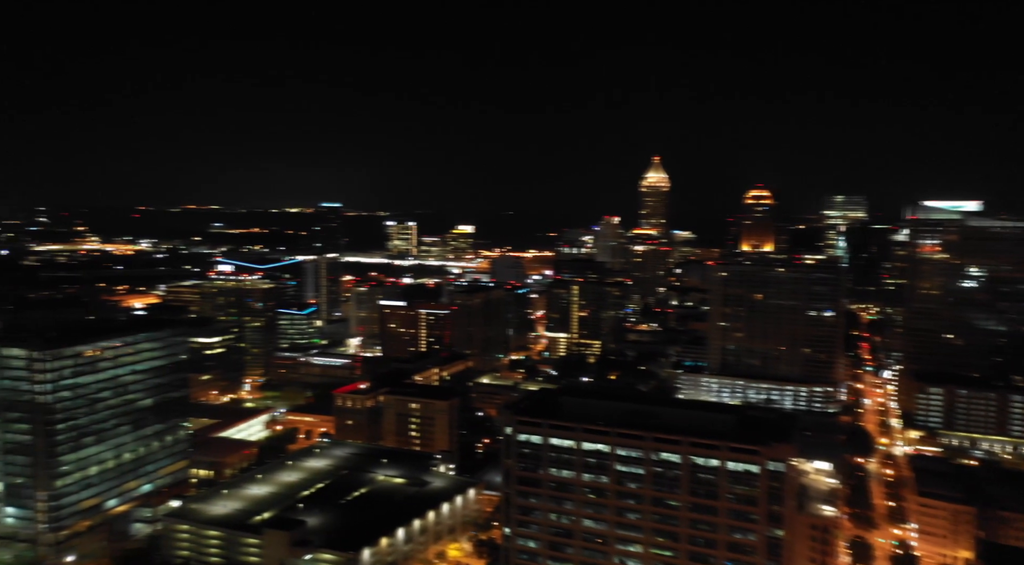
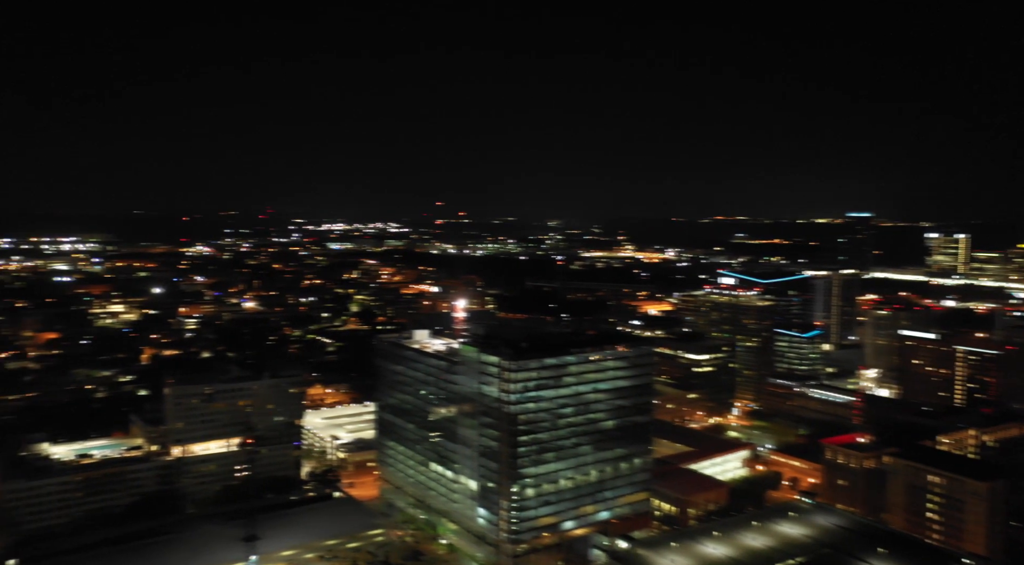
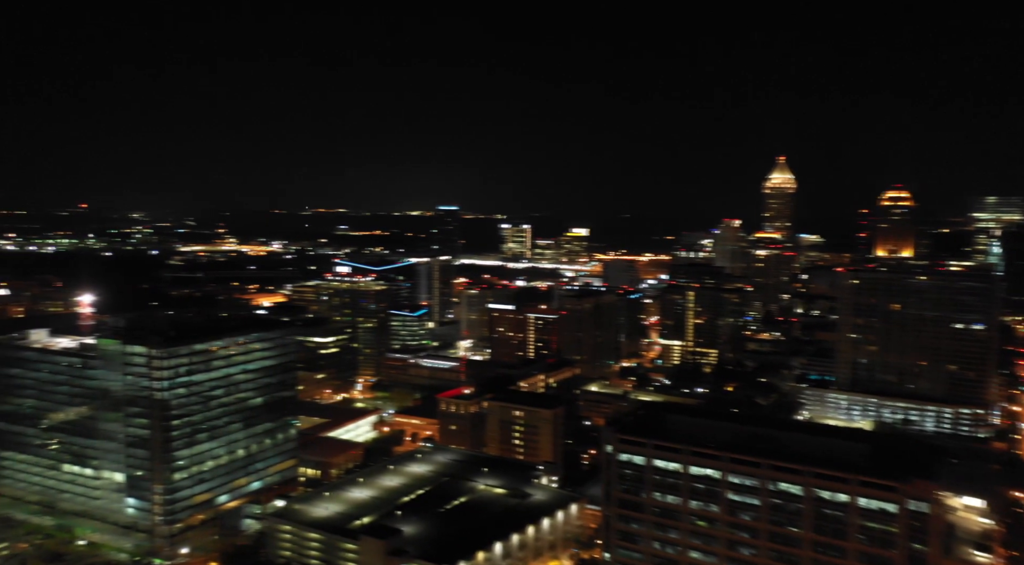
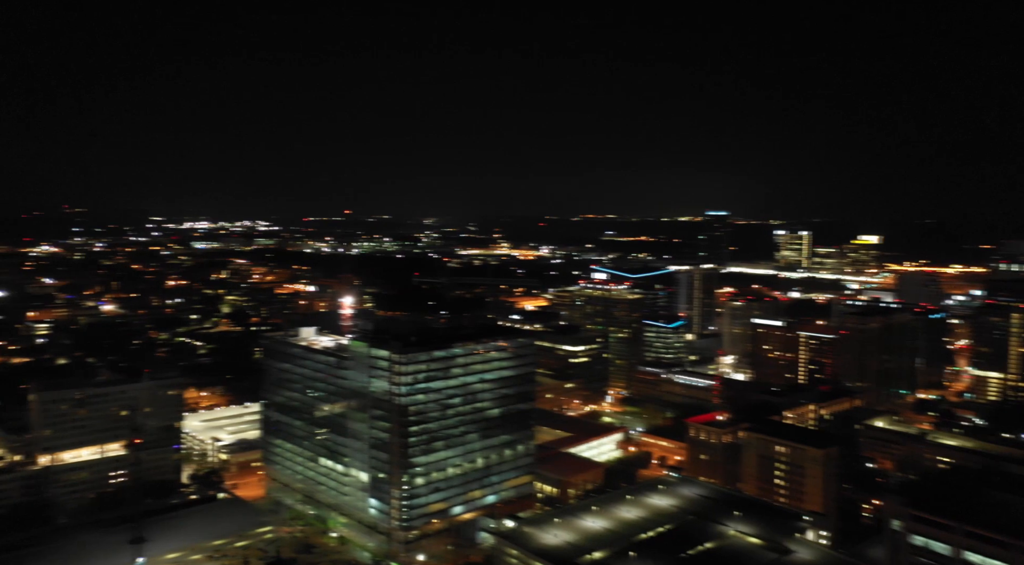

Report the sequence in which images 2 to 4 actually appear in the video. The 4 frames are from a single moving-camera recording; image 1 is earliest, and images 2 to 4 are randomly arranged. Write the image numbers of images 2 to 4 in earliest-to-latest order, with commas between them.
3, 4, 2
